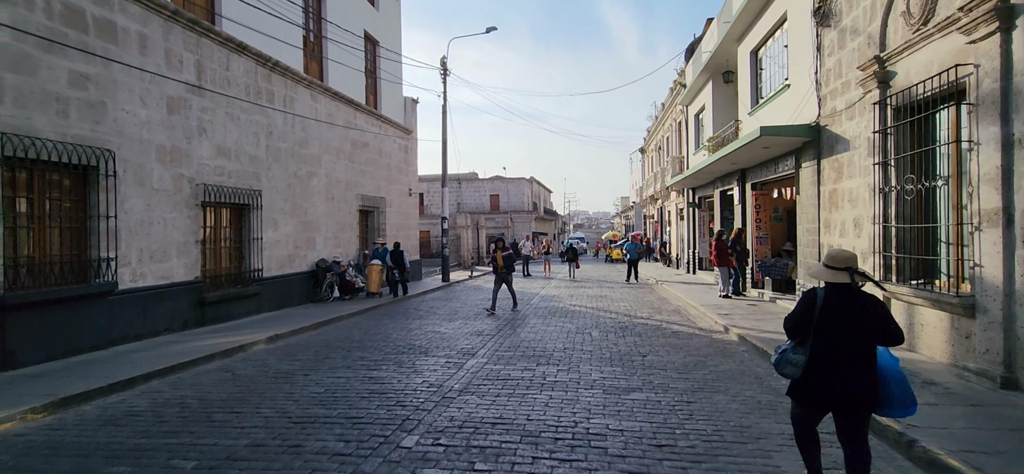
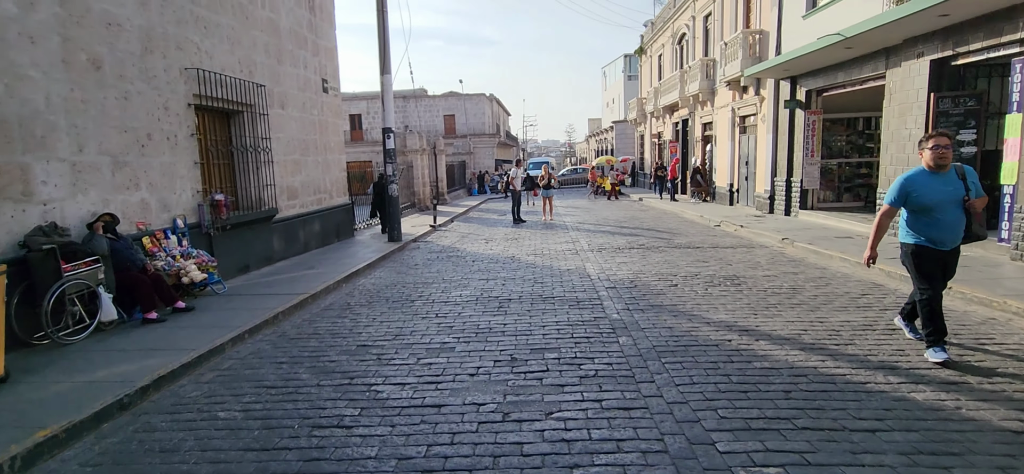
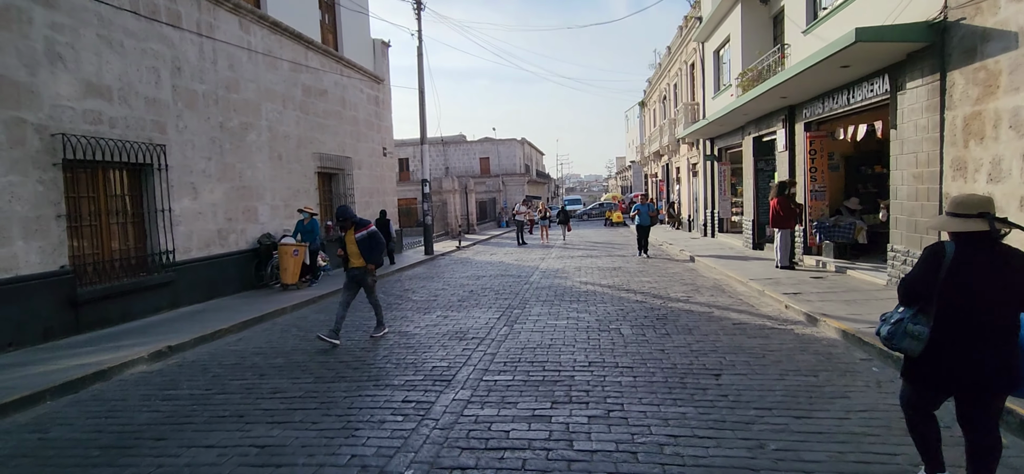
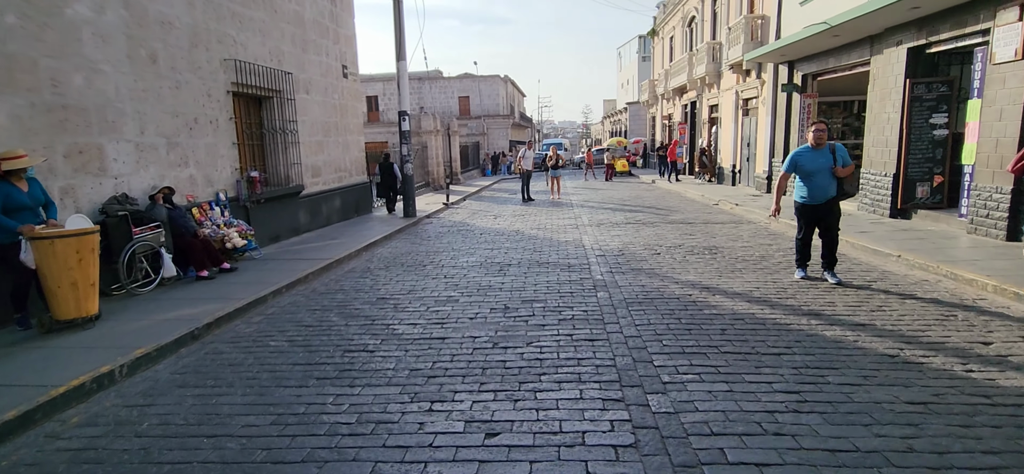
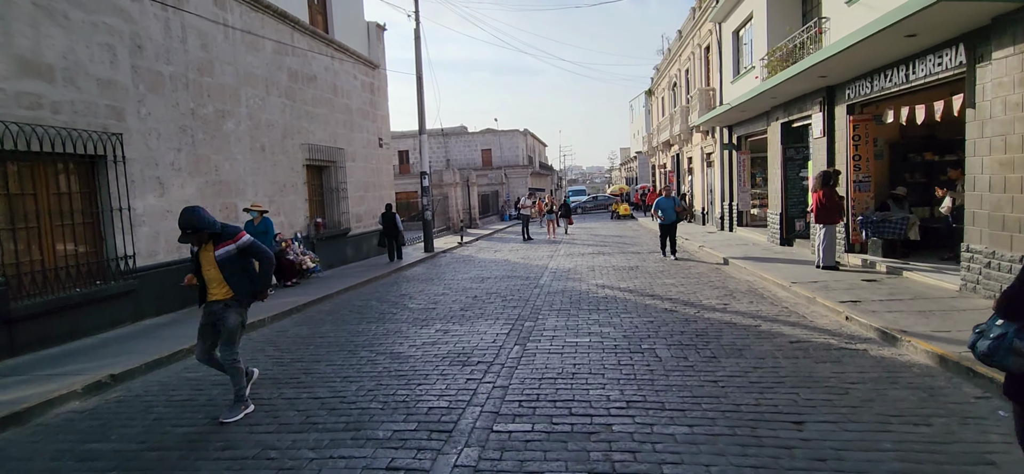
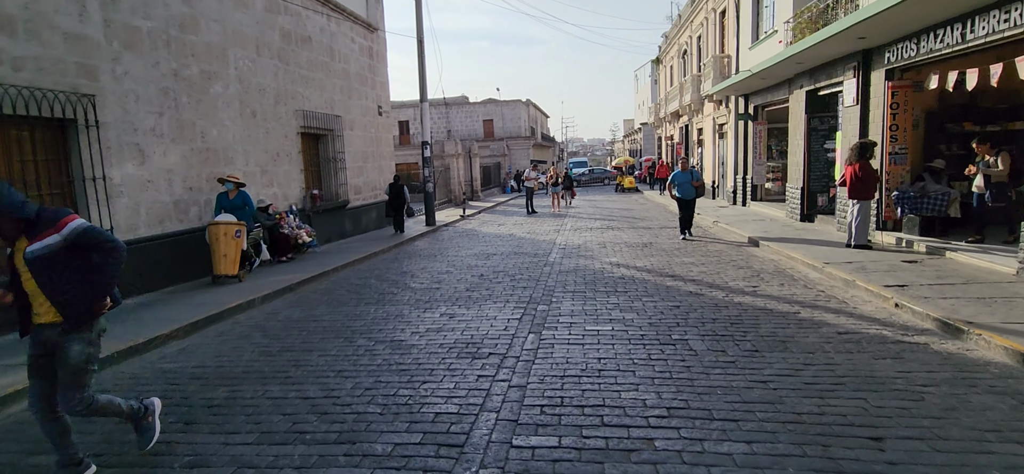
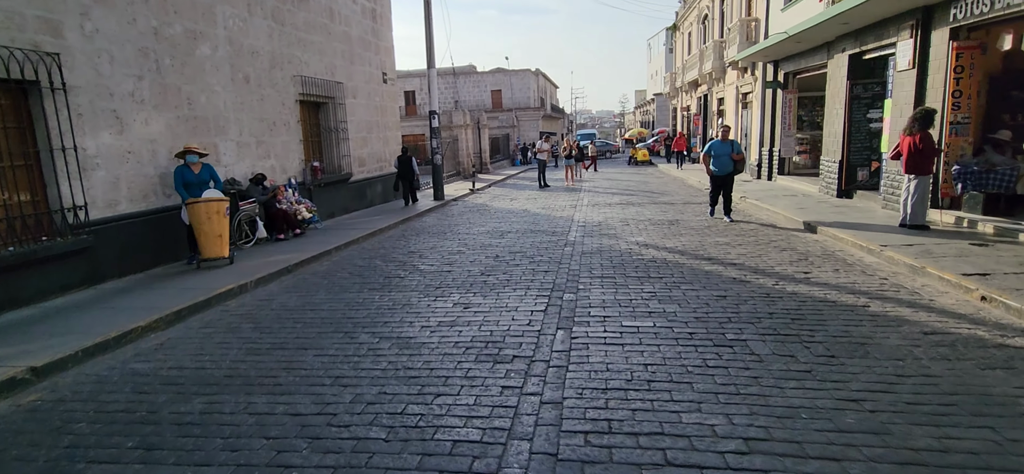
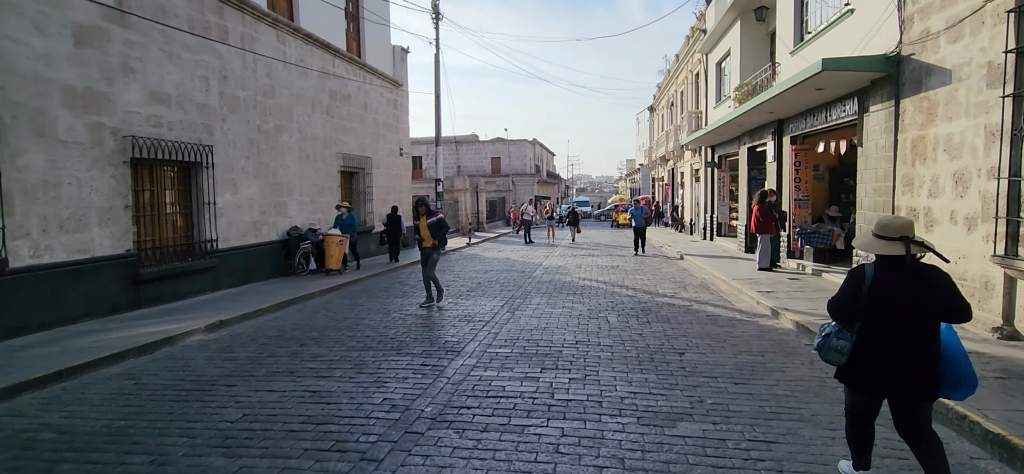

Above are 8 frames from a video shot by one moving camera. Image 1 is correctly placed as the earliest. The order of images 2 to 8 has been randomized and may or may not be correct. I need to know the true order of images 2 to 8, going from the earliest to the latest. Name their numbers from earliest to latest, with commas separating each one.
8, 3, 5, 6, 7, 4, 2
